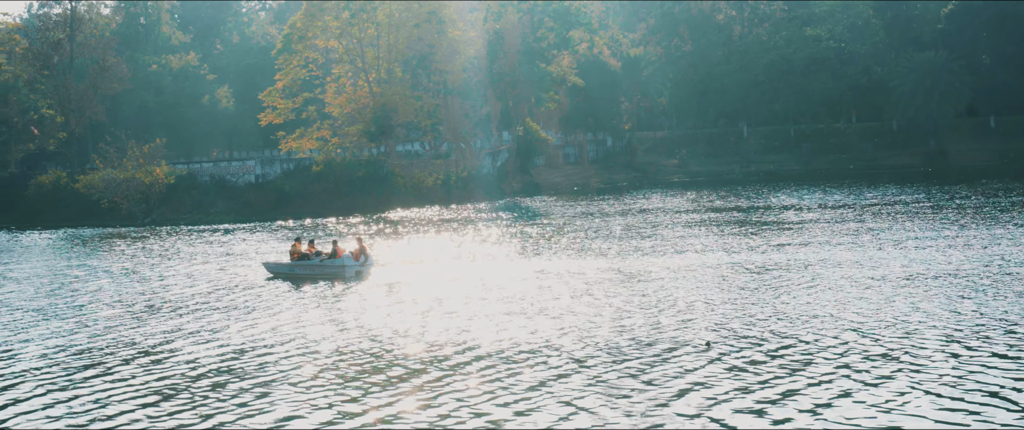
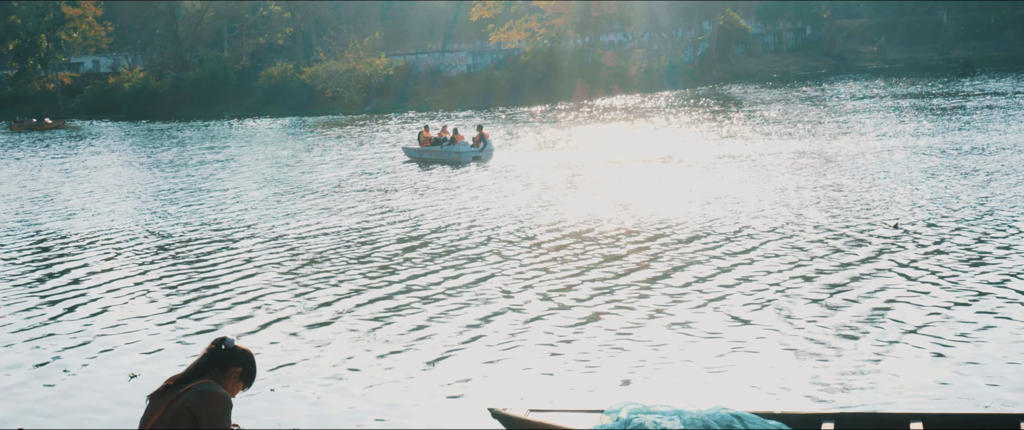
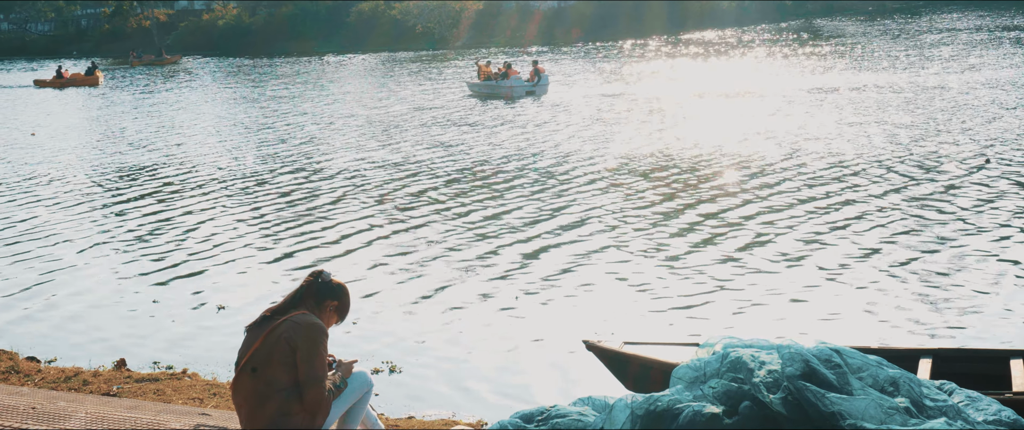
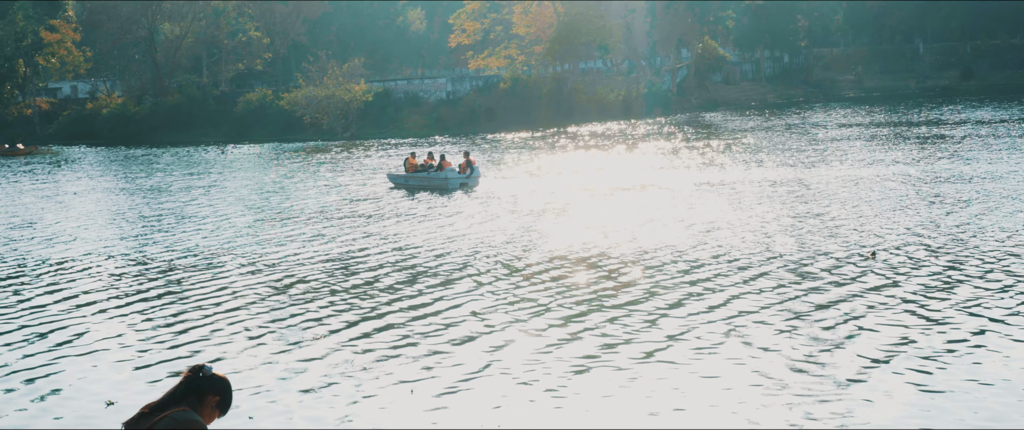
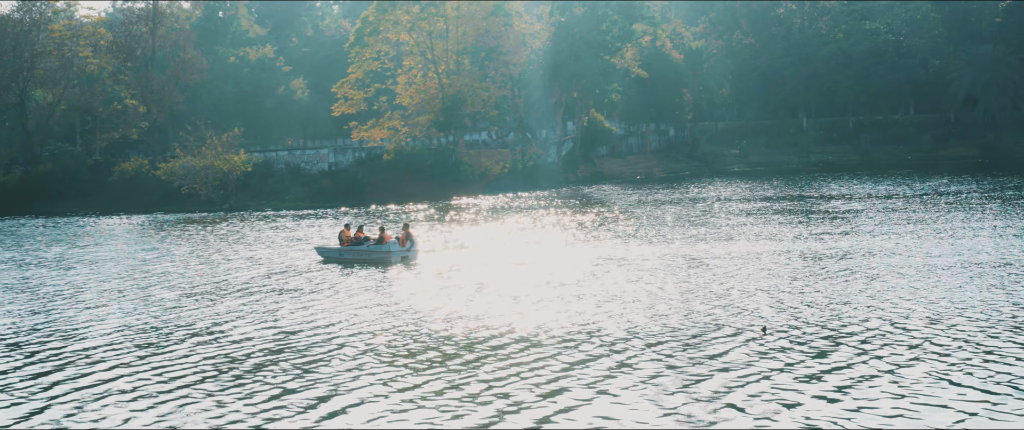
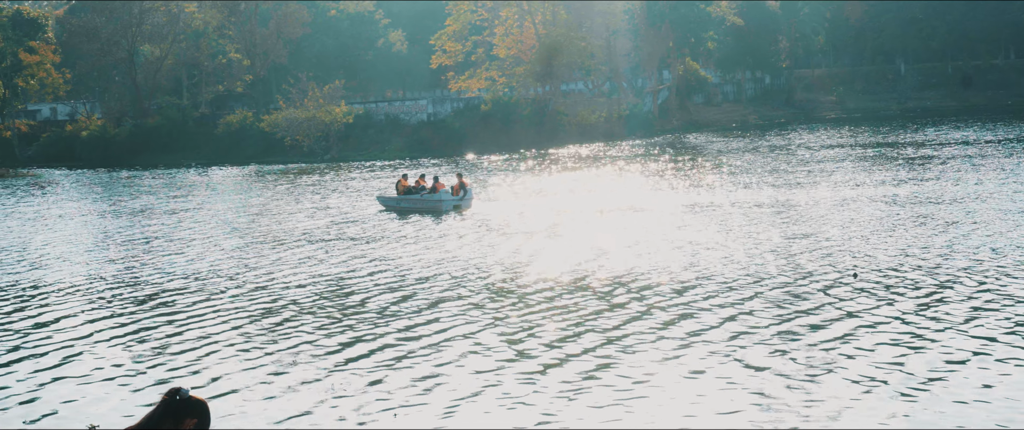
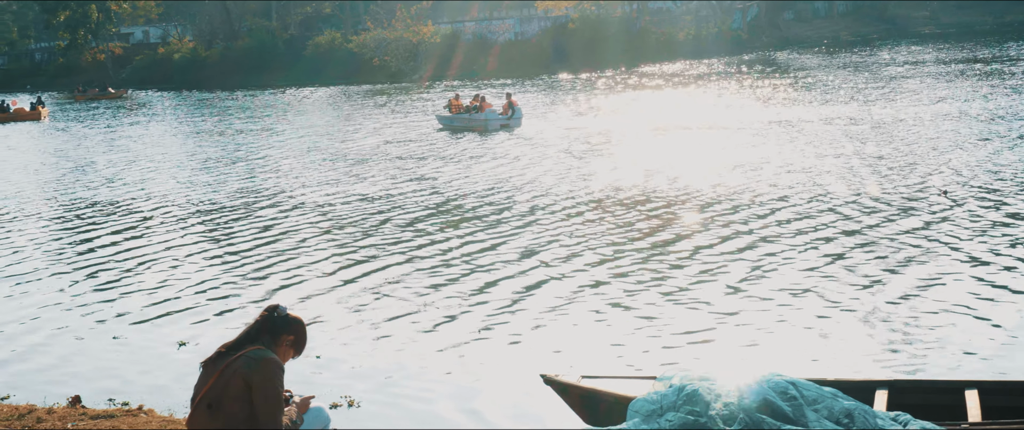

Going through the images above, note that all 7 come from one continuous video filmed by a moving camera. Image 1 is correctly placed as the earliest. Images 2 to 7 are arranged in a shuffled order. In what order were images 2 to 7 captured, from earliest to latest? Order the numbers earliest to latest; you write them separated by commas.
5, 6, 4, 2, 7, 3
